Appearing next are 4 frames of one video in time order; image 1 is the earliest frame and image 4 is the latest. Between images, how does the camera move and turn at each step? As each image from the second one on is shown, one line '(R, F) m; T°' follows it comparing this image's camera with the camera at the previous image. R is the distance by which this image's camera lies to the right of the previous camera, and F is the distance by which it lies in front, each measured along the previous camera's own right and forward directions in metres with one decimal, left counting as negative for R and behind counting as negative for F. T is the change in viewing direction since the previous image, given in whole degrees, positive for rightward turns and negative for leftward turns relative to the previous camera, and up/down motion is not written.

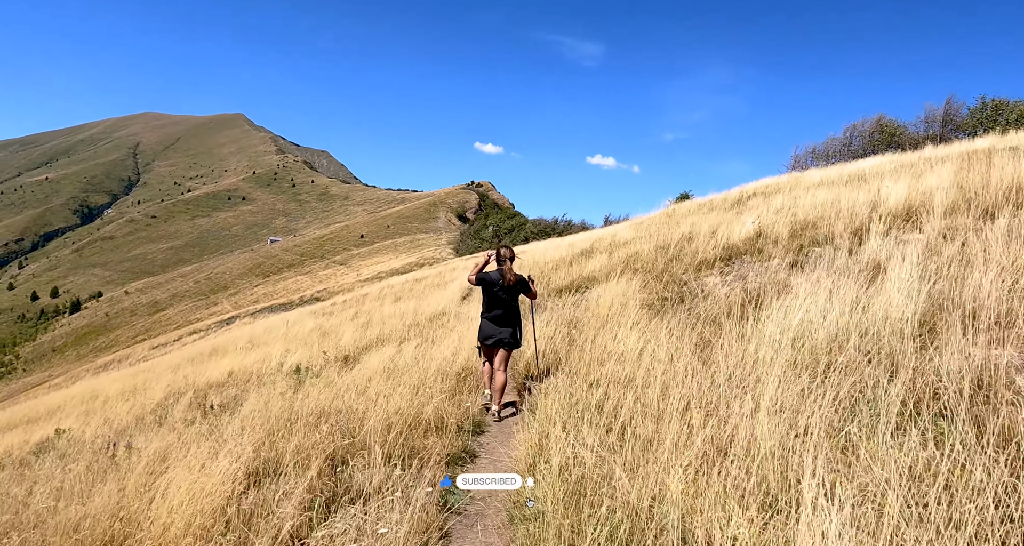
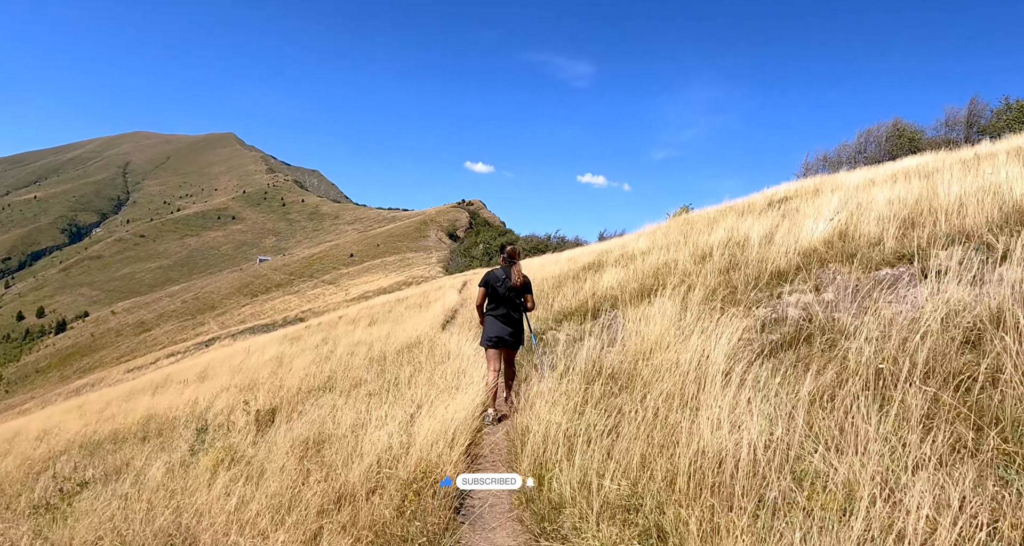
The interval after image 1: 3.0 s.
(0.0, +2.9) m; +1°
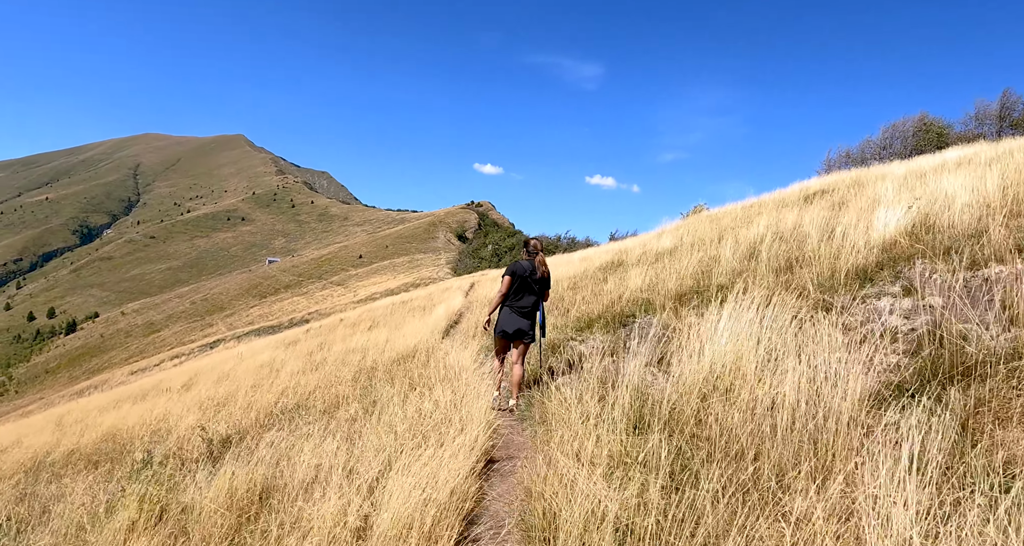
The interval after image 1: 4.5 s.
(0.0, +1.4) m; -1°
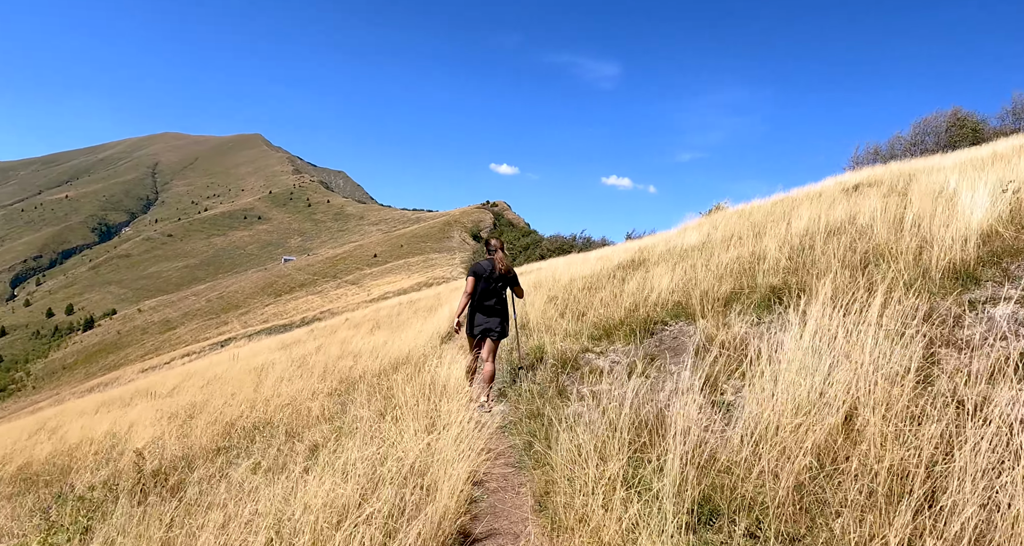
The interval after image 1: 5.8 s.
(+0.1, +1.2) m; -1°
